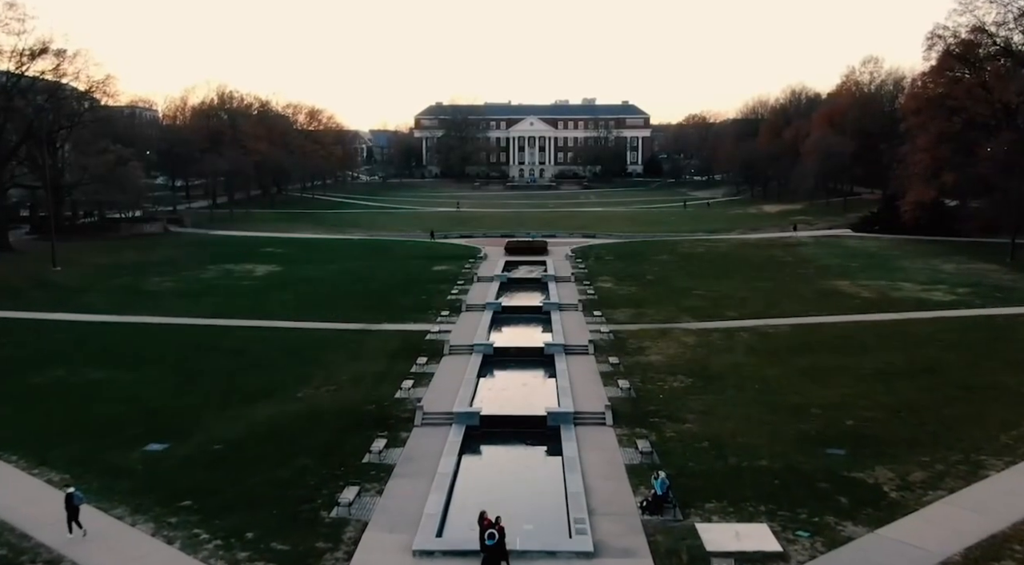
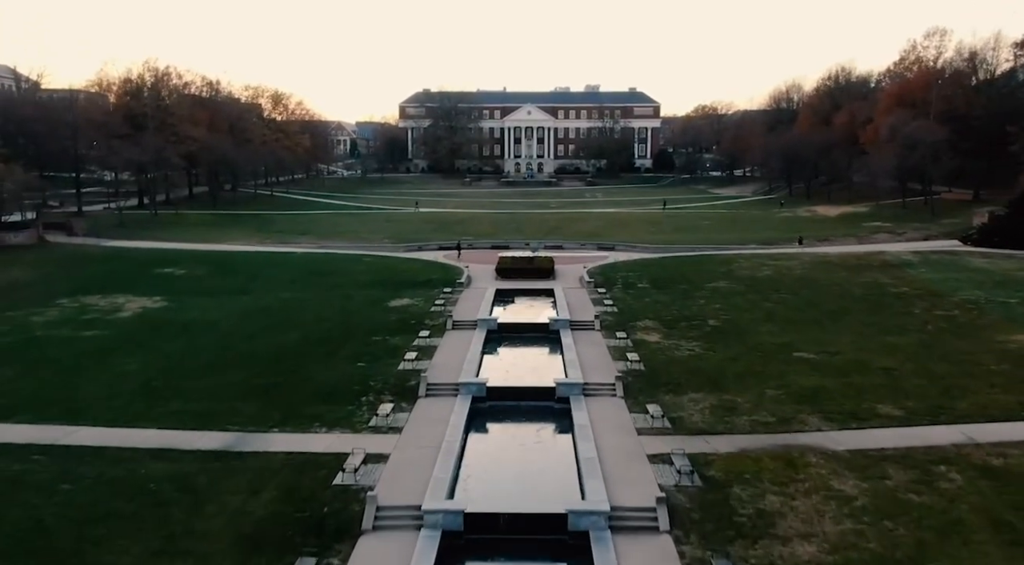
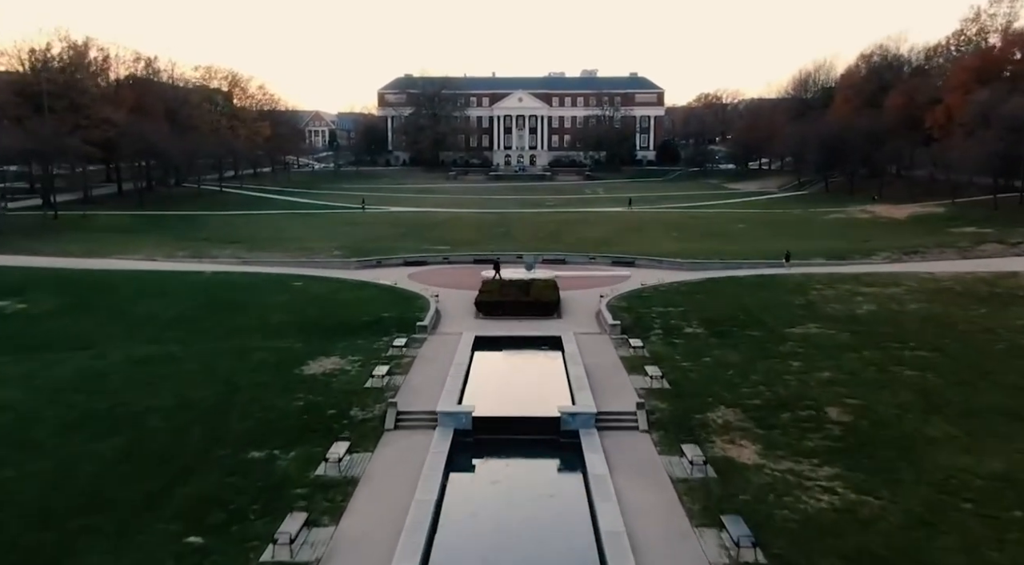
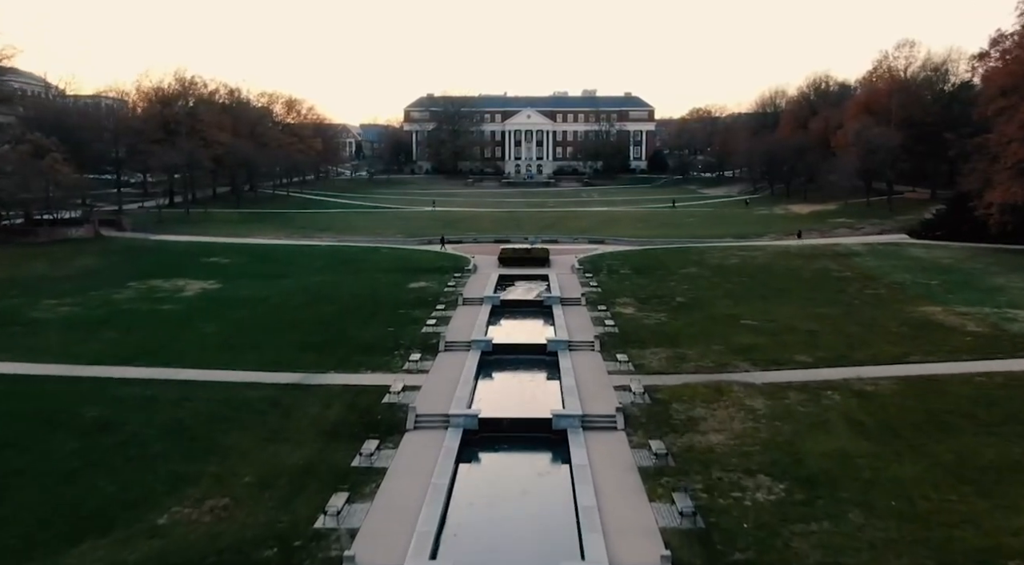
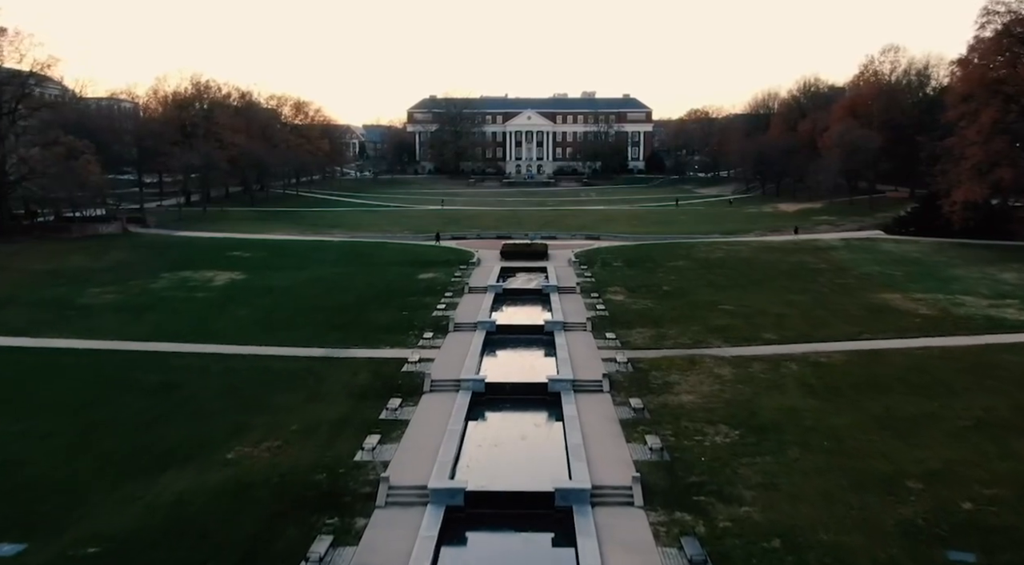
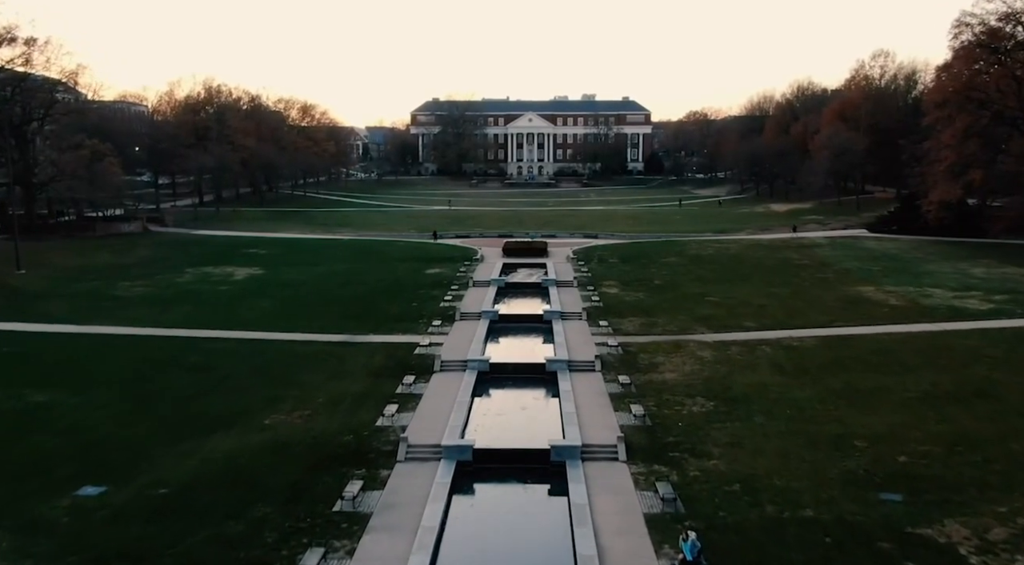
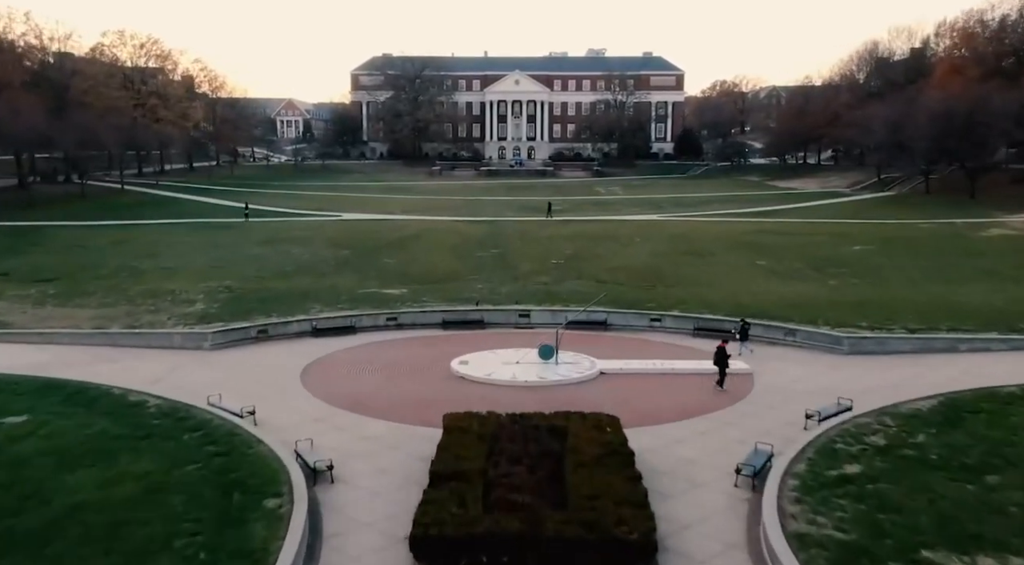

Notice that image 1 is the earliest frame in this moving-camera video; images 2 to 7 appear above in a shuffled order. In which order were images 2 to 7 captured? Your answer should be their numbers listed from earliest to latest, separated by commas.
6, 5, 4, 2, 3, 7
